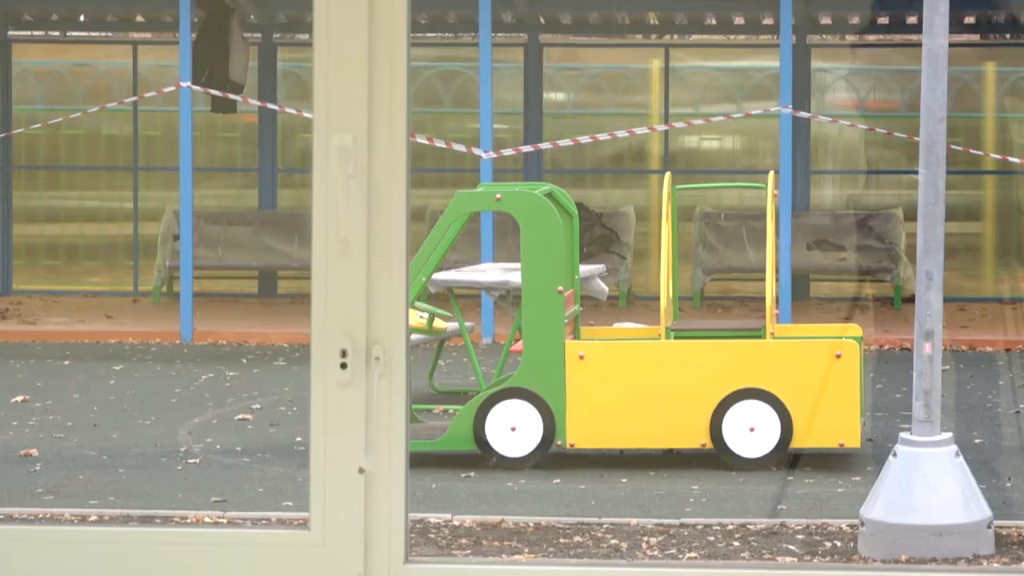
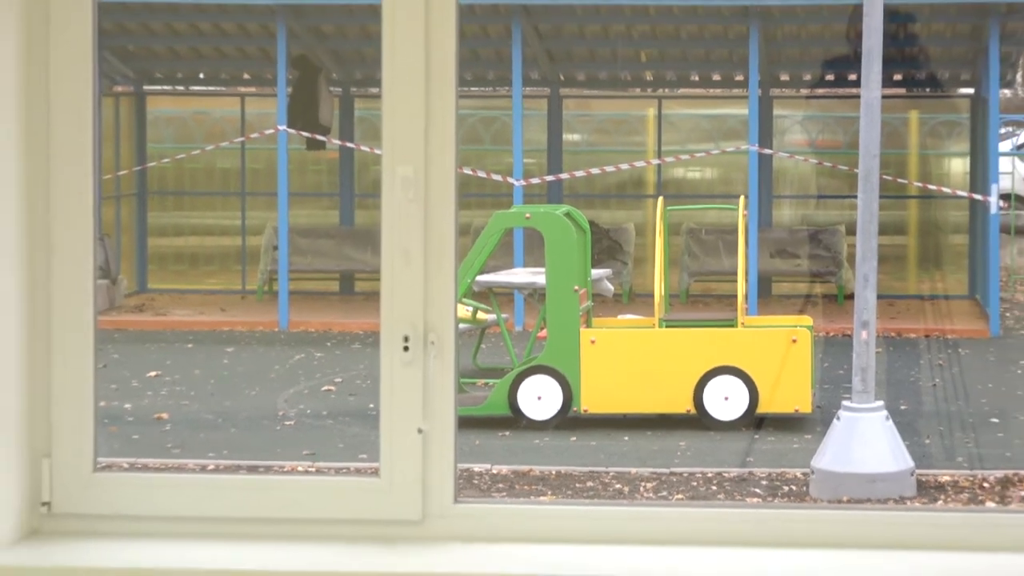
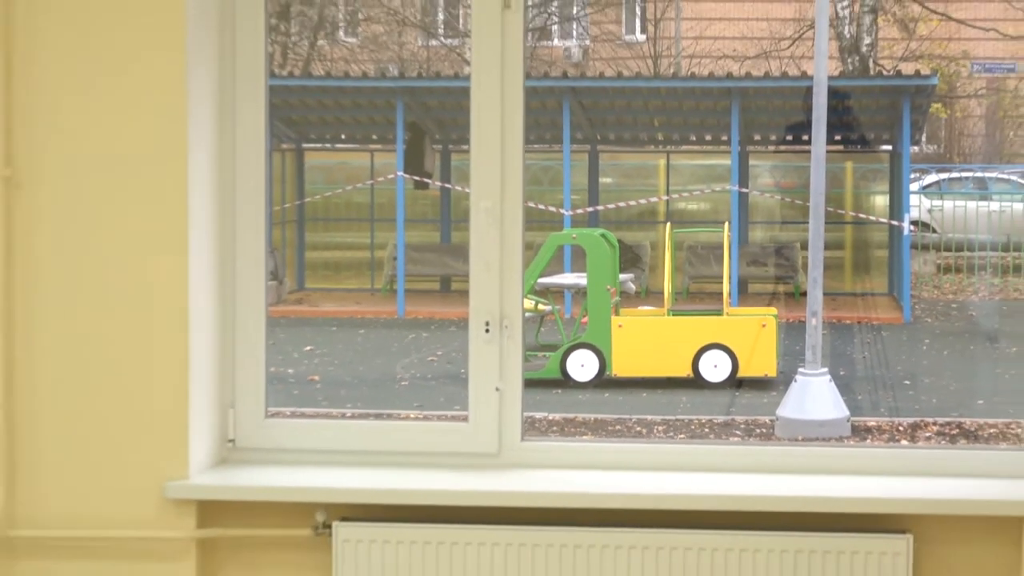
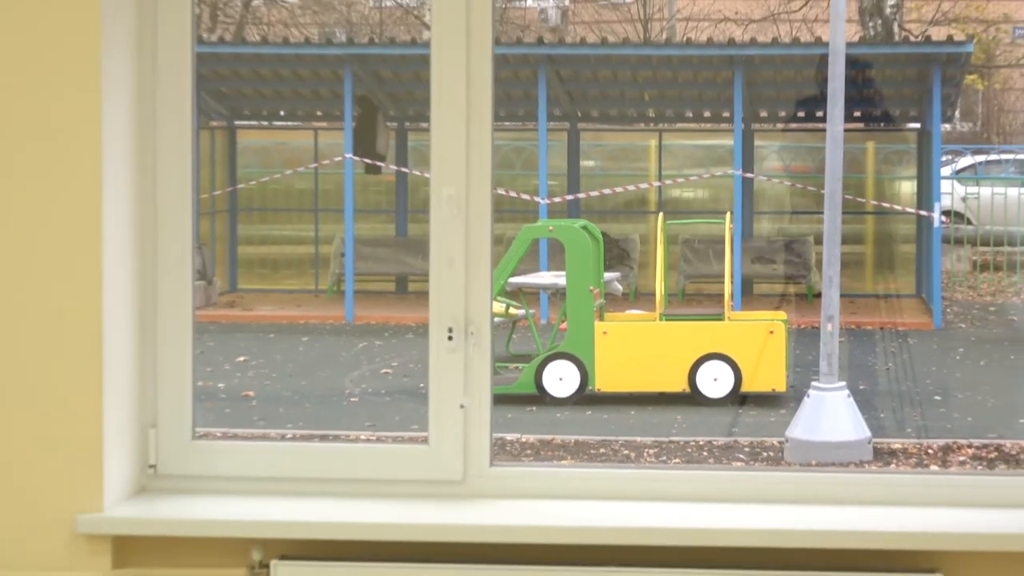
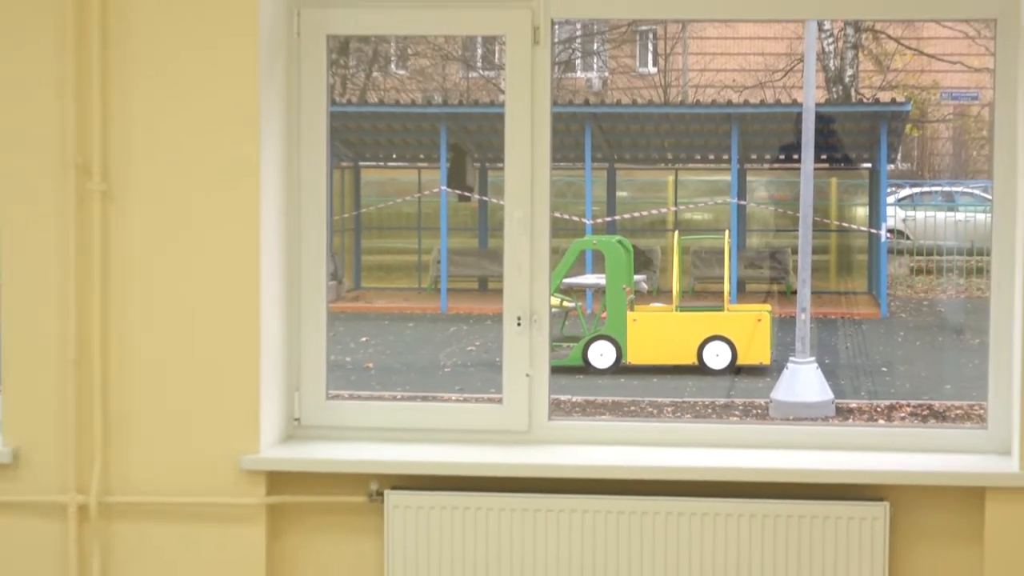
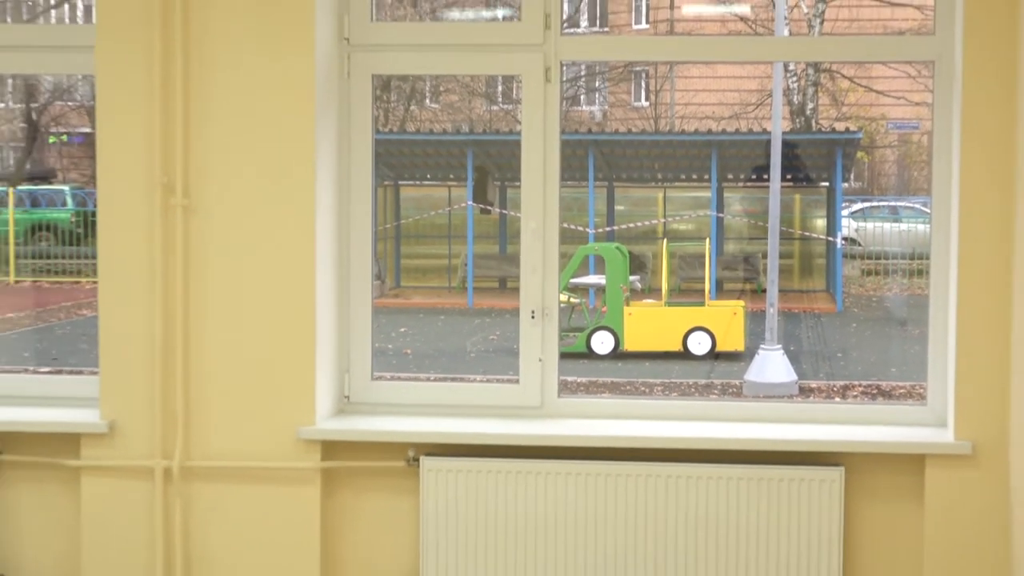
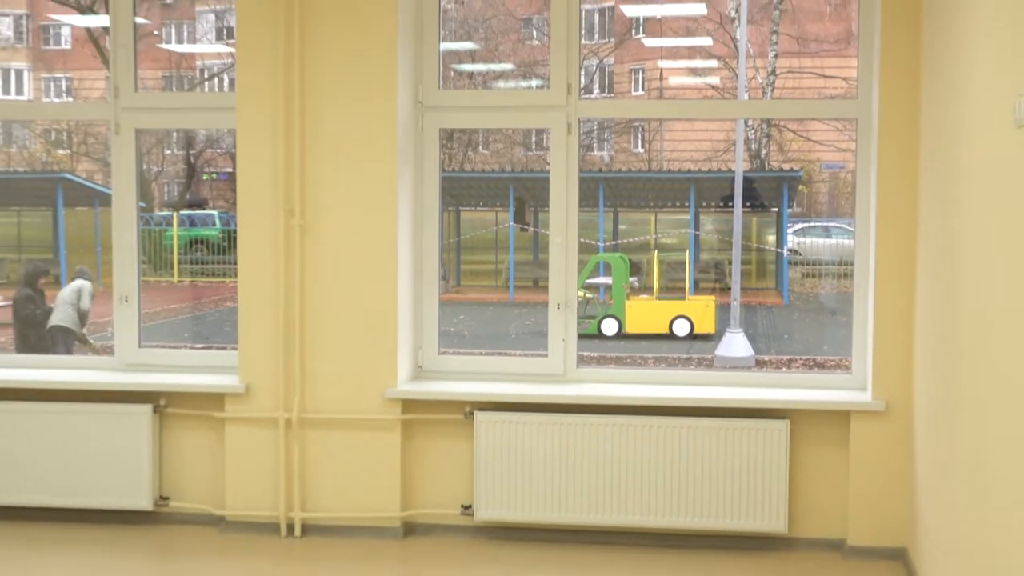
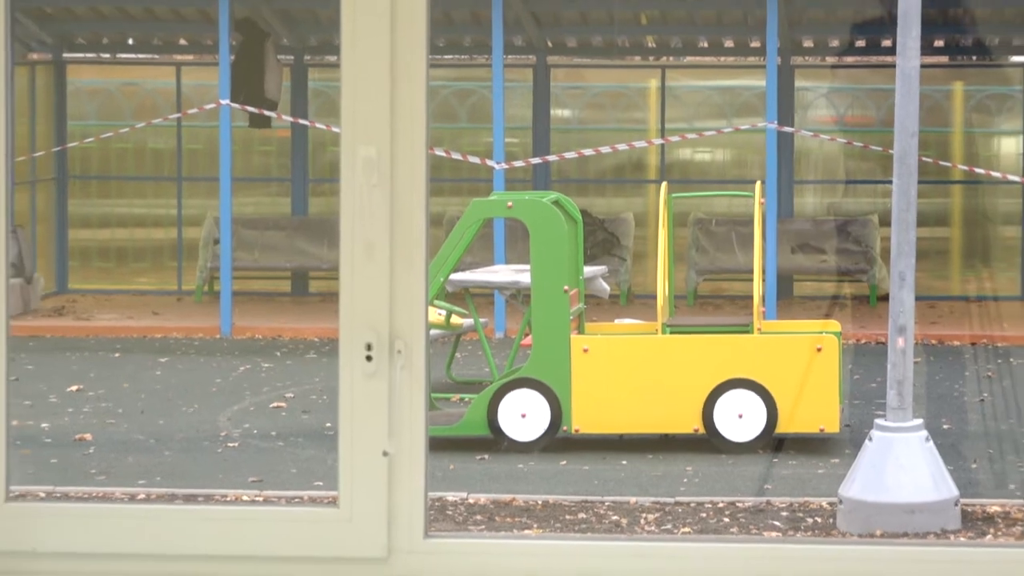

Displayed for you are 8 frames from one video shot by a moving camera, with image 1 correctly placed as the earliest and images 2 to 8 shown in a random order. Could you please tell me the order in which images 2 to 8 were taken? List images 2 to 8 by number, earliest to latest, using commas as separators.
8, 2, 4, 3, 5, 6, 7
